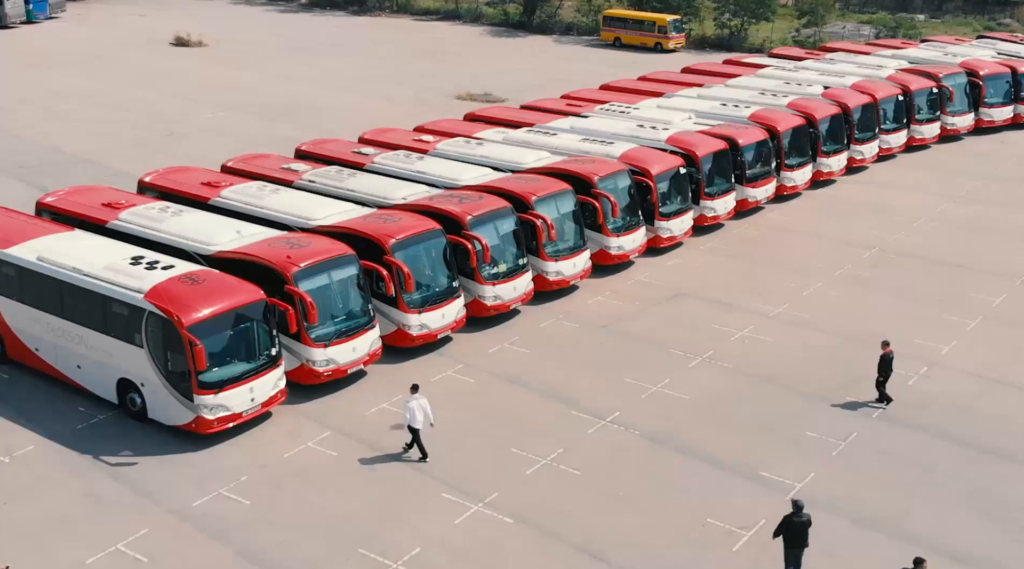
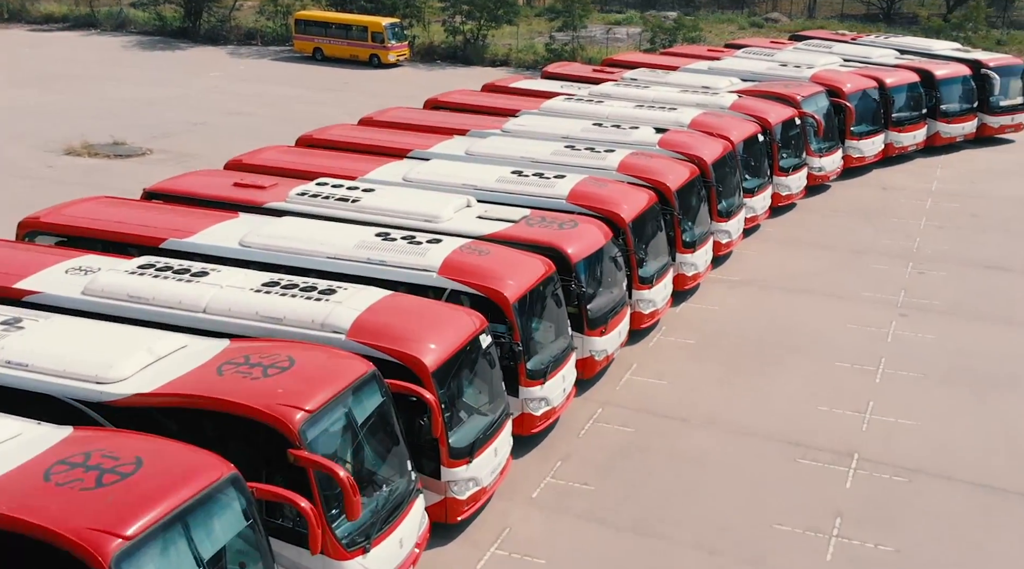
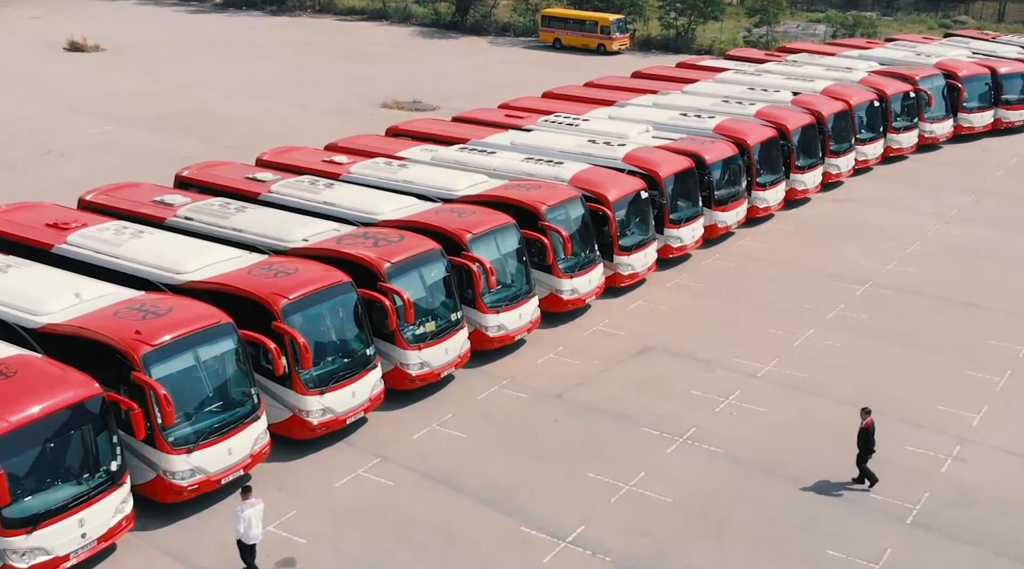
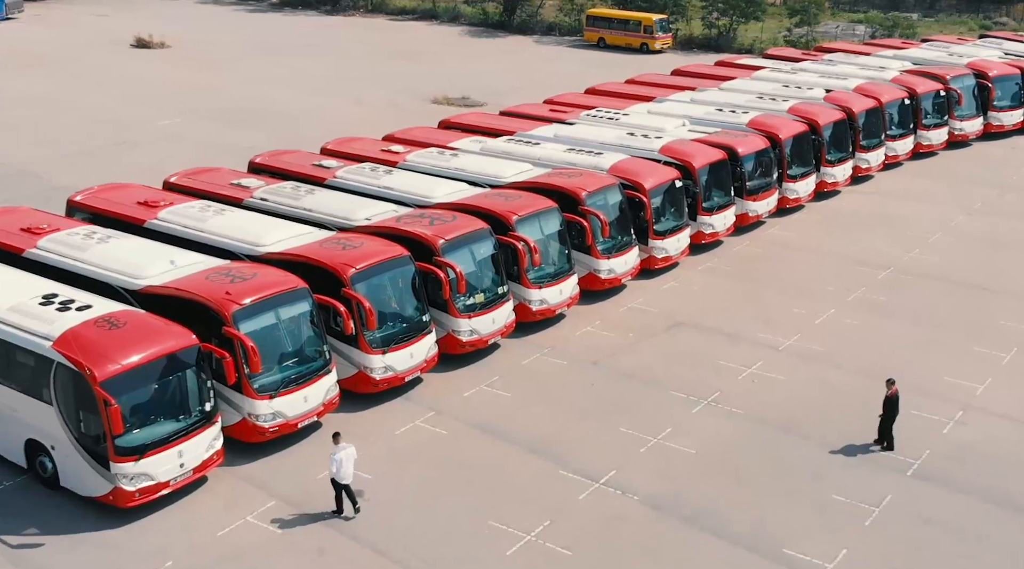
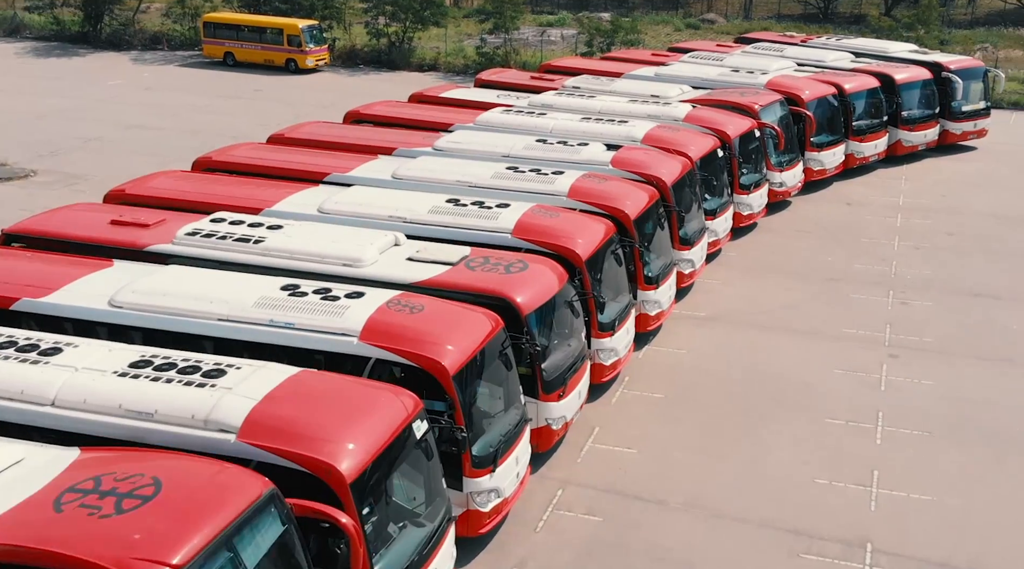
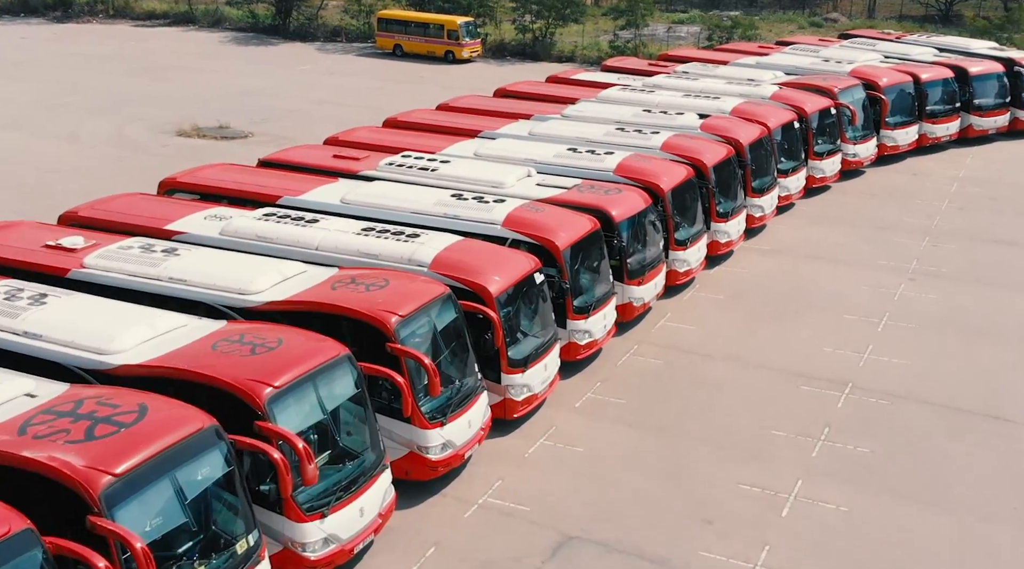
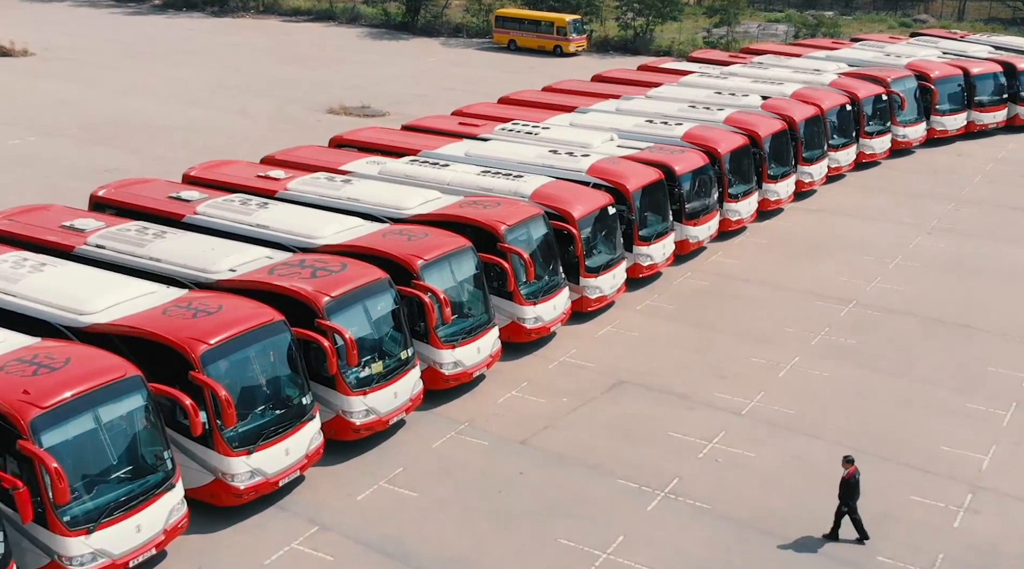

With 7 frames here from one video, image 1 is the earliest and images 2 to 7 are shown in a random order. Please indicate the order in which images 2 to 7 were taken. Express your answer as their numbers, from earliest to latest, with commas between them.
4, 3, 7, 6, 2, 5
